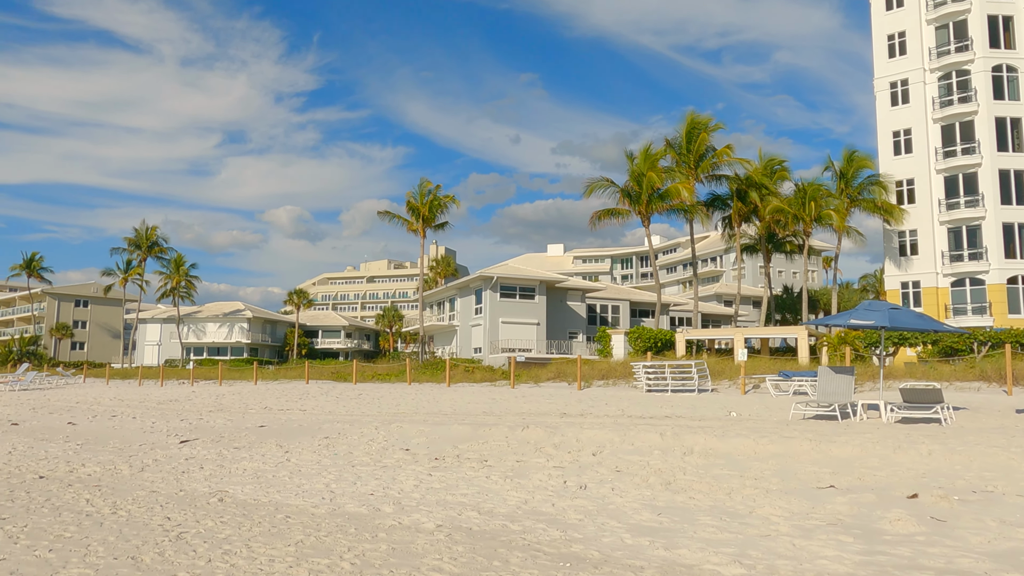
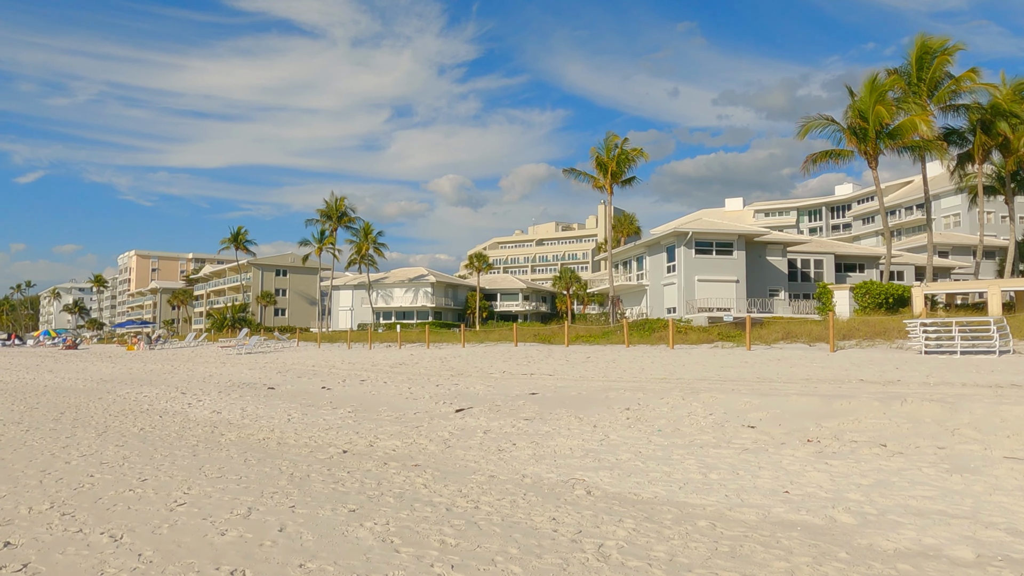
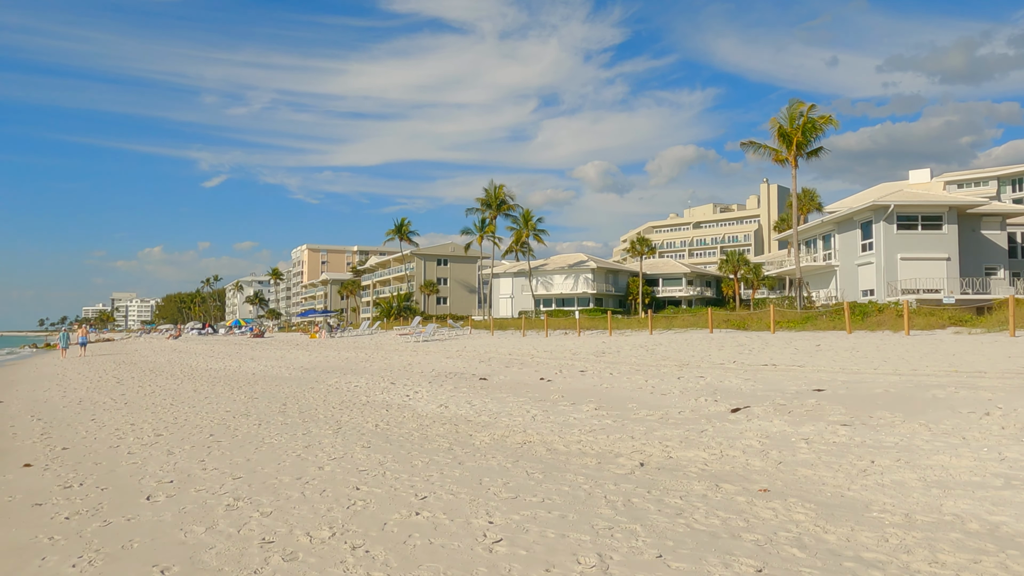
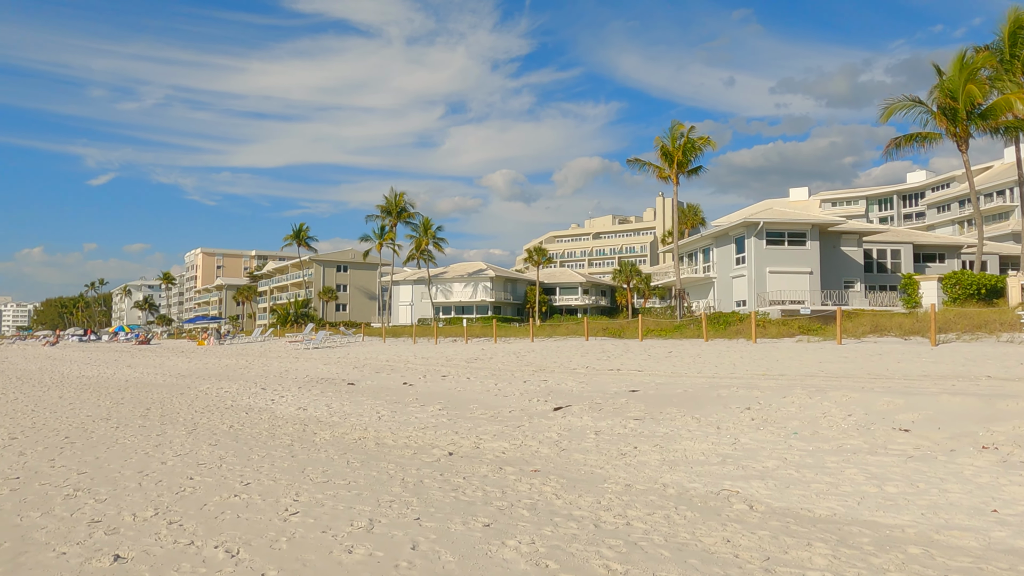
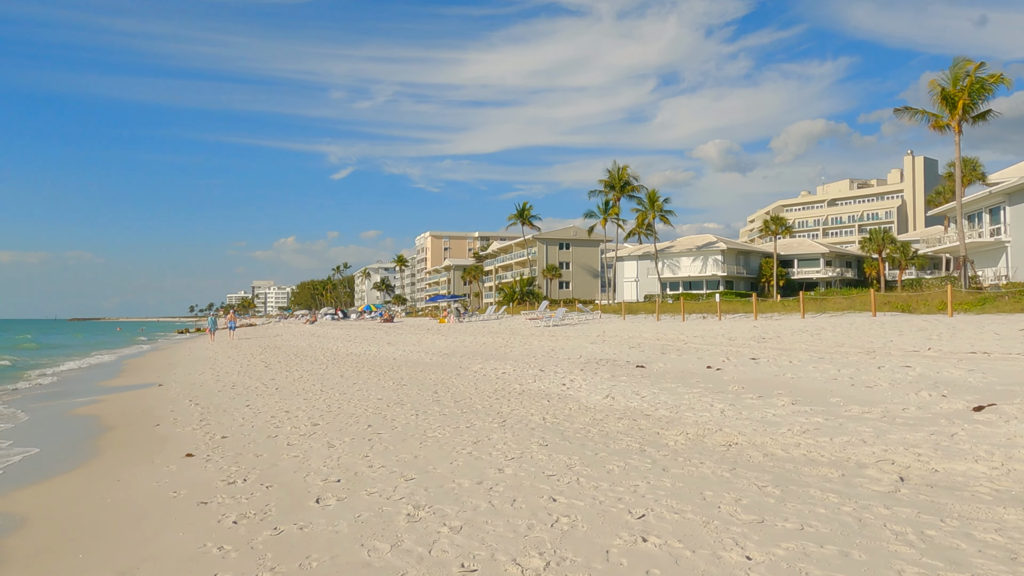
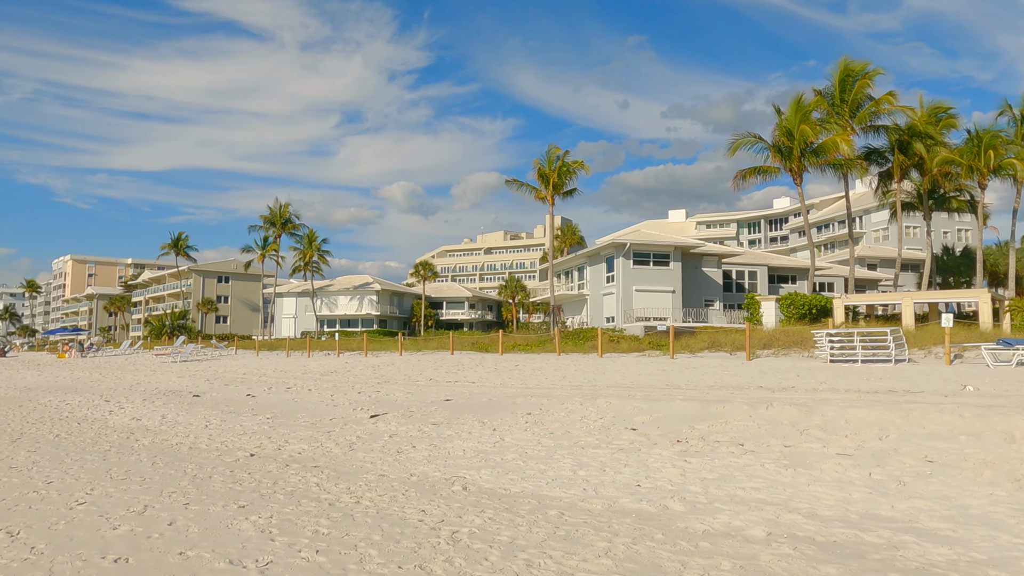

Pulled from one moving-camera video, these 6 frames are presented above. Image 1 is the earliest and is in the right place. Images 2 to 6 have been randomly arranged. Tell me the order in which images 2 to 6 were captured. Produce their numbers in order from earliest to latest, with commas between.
6, 2, 4, 3, 5
